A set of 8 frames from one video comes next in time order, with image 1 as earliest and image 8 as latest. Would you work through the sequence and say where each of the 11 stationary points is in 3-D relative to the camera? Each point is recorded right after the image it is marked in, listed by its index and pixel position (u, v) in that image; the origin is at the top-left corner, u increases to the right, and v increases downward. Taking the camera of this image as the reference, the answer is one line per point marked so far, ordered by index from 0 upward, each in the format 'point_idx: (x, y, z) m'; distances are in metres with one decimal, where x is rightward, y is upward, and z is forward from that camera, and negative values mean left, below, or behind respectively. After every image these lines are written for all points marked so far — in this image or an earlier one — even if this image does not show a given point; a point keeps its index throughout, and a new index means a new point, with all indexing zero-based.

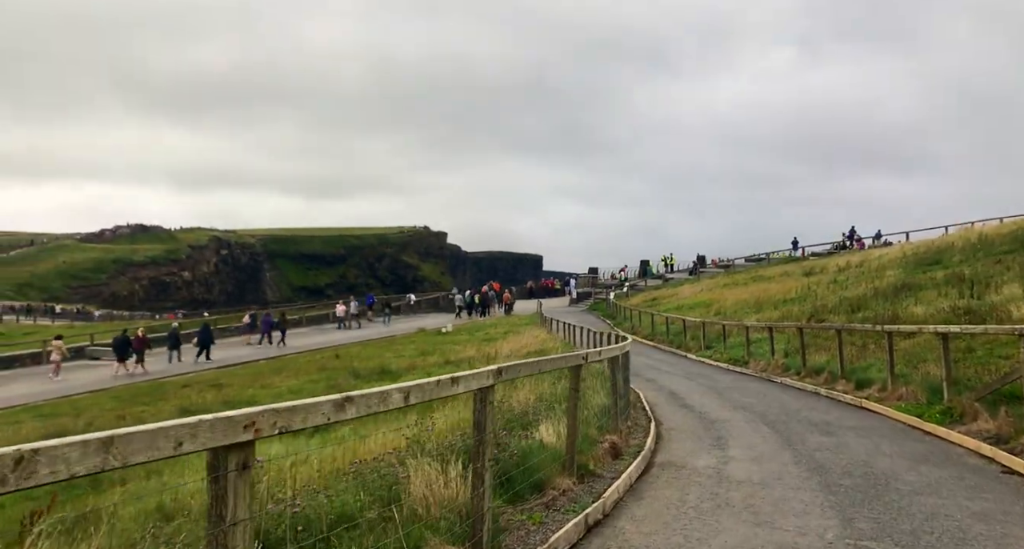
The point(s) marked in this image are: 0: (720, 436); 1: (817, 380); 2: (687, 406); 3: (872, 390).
0: (+2.9, -2.3, +10.1) m
1: (+7.3, -2.5, +17.2) m
2: (+3.4, -2.6, +14.2) m
3: (+7.1, -2.3, +14.2) m
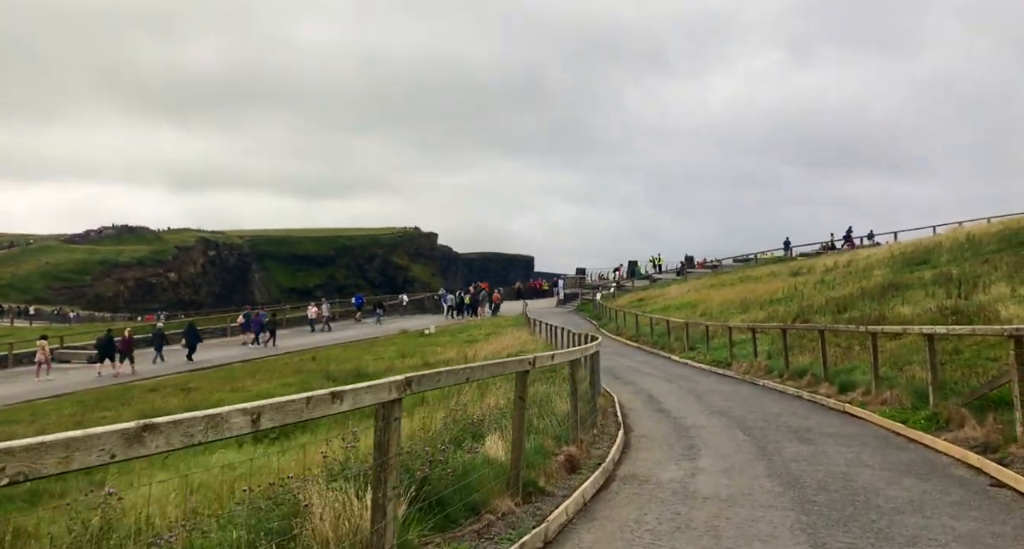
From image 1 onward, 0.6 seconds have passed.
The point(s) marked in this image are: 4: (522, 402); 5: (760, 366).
0: (+2.4, -2.2, +9.5) m
1: (+6.6, -2.5, +16.6) m
2: (+2.8, -2.6, +13.6) m
3: (+6.5, -2.3, +13.7) m
4: (+0.1, -1.0, +5.9) m
5: (+6.8, -2.5, +19.7) m
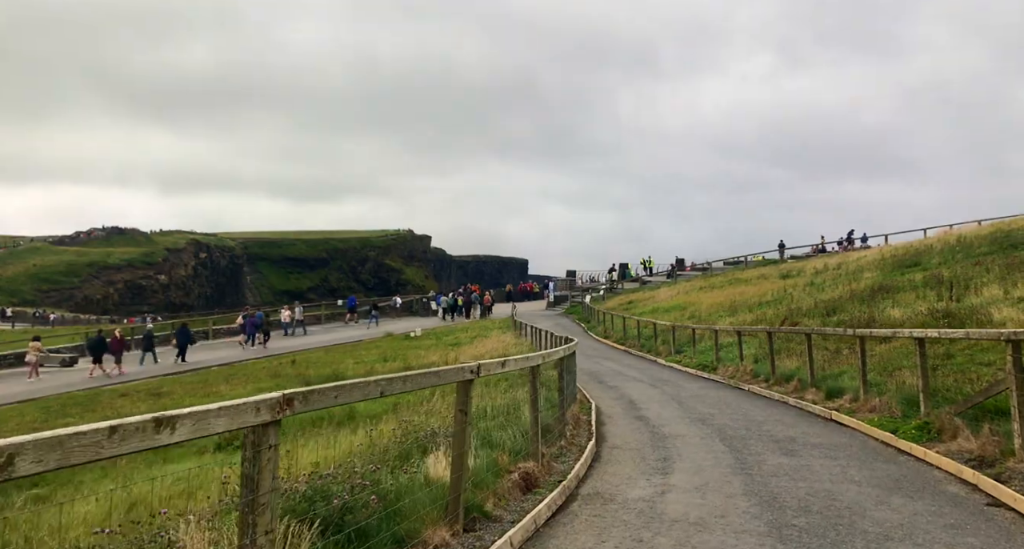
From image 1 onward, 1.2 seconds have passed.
0: (+1.9, -2.2, +8.8) m
1: (+6.1, -2.5, +16.0) m
2: (+2.3, -2.6, +12.9) m
3: (+6.0, -2.3, +13.1) m
4: (-0.3, -1.0, +5.2) m
5: (+6.2, -2.5, +19.1) m
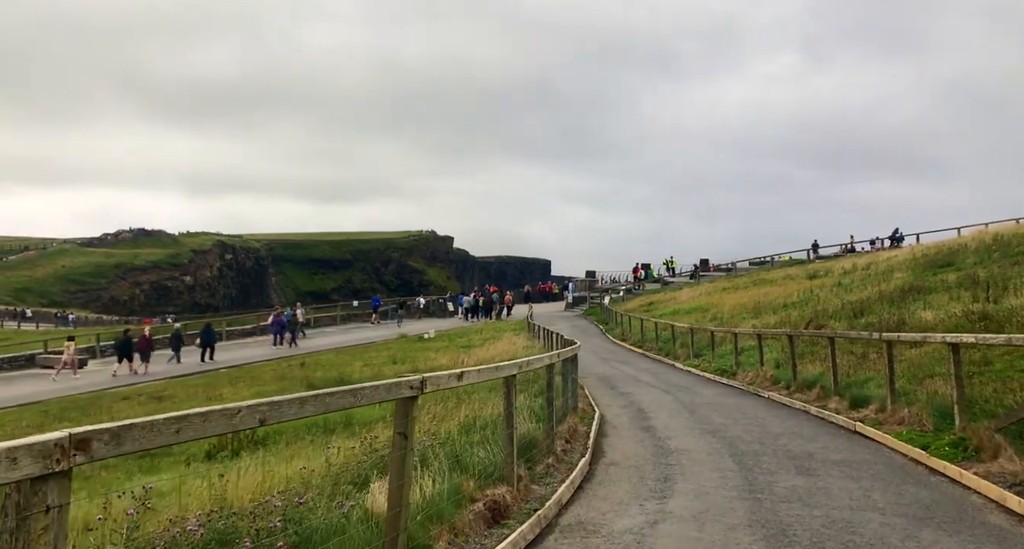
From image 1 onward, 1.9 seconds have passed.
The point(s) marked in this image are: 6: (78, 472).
0: (+1.7, -2.2, +7.9) m
1: (+6.2, -2.5, +14.9) m
2: (+2.2, -2.6, +12.0) m
3: (+6.0, -2.3, +12.0) m
4: (-0.7, -1.0, +4.4) m
5: (+6.4, -2.5, +18.0) m
6: (-7.8, -3.5, +12.9) m
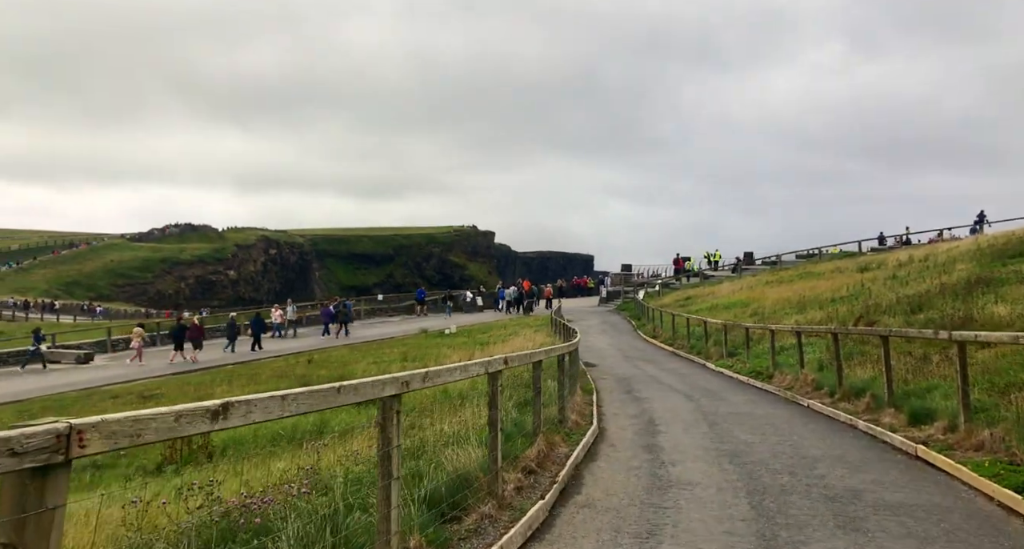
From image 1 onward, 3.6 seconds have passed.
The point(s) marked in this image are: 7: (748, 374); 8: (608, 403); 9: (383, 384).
0: (+1.1, -2.0, +5.7) m
1: (+6.0, -2.3, +12.5) m
2: (+1.9, -2.3, +9.8) m
3: (+5.6, -2.1, +9.5) m
4: (-1.5, -0.8, +2.3) m
5: (+6.4, -2.3, +15.5) m
6: (-8.1, -3.3, +11.2) m
7: (+6.2, -2.6, +18.8) m
8: (+1.9, -2.6, +14.5) m
9: (-0.7, -0.6, +3.9) m
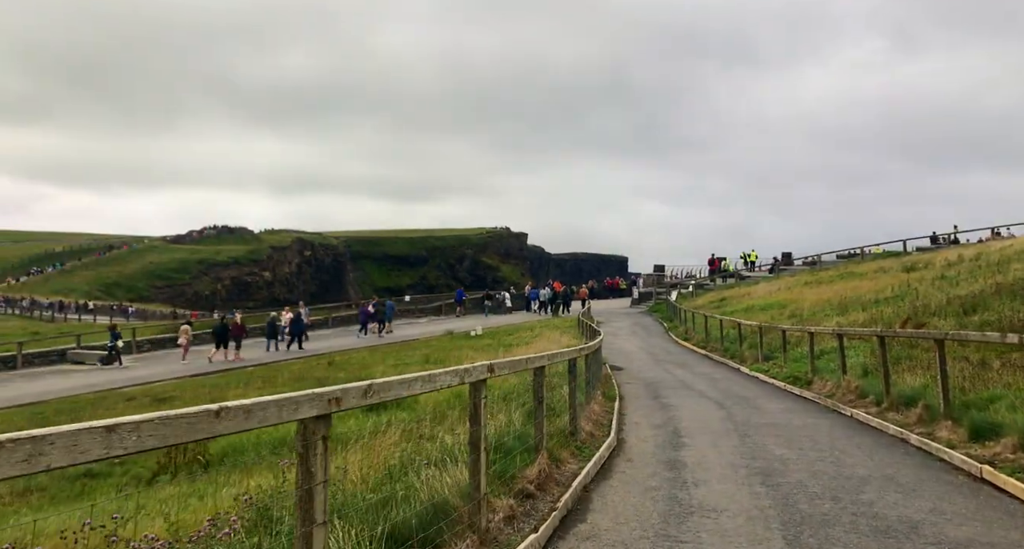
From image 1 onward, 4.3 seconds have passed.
0: (+1.0, -2.0, +4.7) m
1: (+6.2, -2.2, +11.2) m
2: (+2.0, -2.3, +8.7) m
3: (+5.7, -2.0, +8.3) m
4: (-1.7, -0.8, +1.5) m
5: (+6.7, -2.2, +14.3) m
6: (-7.9, -3.3, +10.7) m
7: (+6.7, -2.6, +17.5) m
8: (+2.2, -2.6, +13.4) m
9: (-0.9, -0.5, +3.0) m
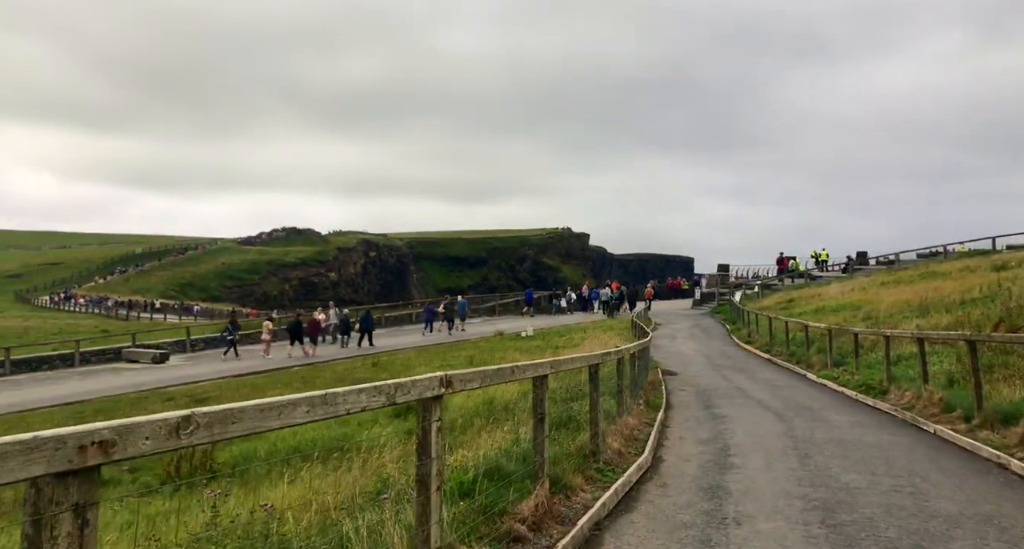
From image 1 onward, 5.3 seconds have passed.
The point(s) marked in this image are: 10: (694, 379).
0: (+0.8, -1.9, +3.4) m
1: (+6.5, -2.2, +9.5) m
2: (+2.1, -2.2, +7.4) m
3: (+5.7, -1.9, +6.6) m
4: (-2.2, -0.7, +0.4) m
5: (+7.3, -2.2, +12.5) m
6: (-7.6, -3.2, +10.1) m
7: (+7.5, -2.5, +15.7) m
8: (+2.8, -2.5, +12.0) m
9: (-1.3, -0.4, +1.9) m
10: (+4.9, -2.8, +19.5) m
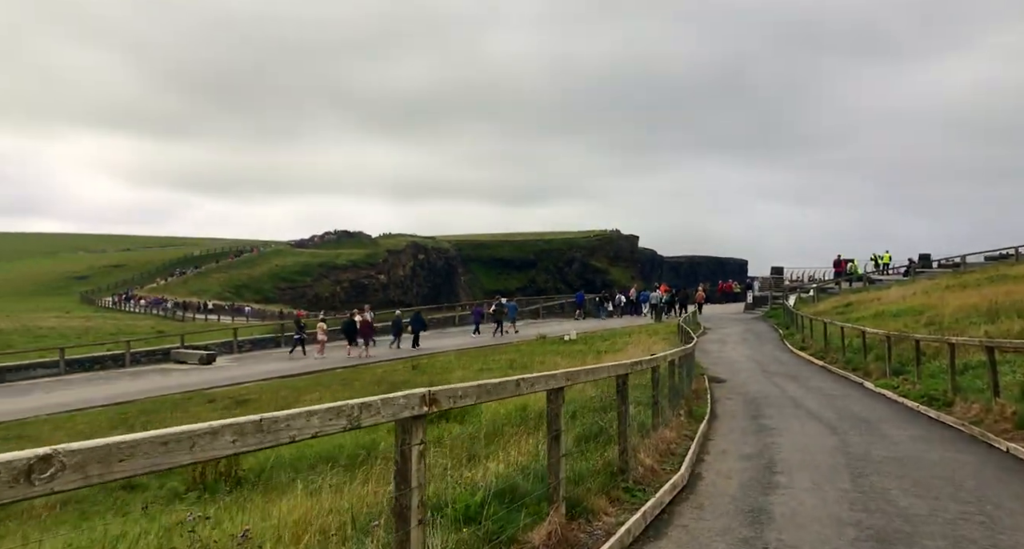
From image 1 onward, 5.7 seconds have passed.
0: (+0.7, -1.9, +2.9) m
1: (+6.8, -2.2, +8.5) m
2: (+2.3, -2.2, +6.7) m
3: (+5.9, -1.9, +5.7) m
4: (-2.5, -0.7, +0.1) m
5: (+7.9, -2.2, +11.4) m
6: (-7.2, -3.2, +10.1) m
7: (+8.3, -2.5, +14.7) m
8: (+3.3, -2.5, +11.3) m
9: (-1.4, -0.4, +1.5) m
10: (+6.0, -2.9, +18.6) m
